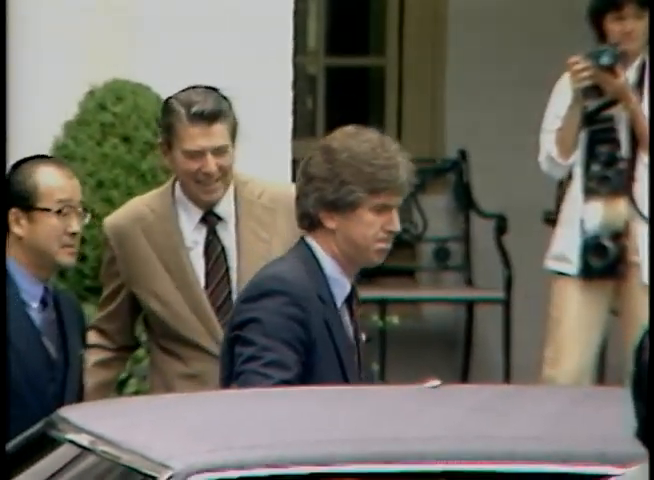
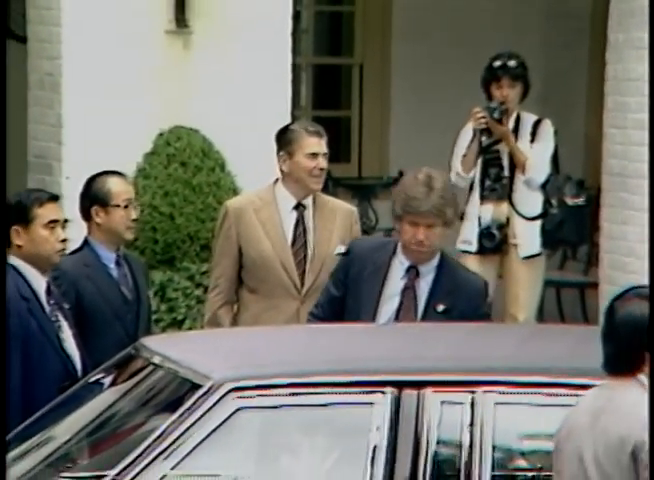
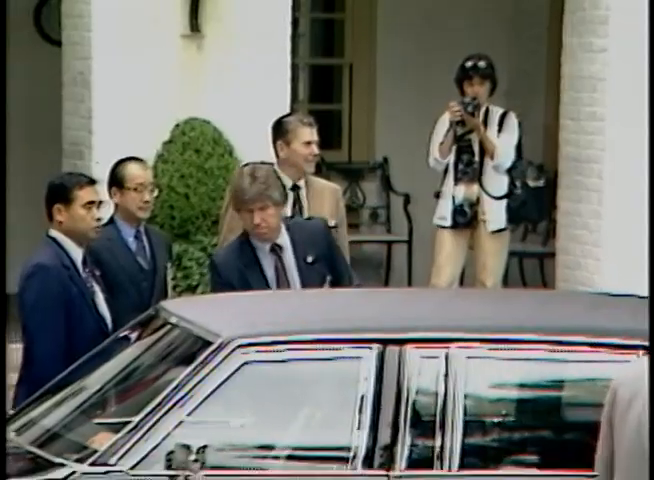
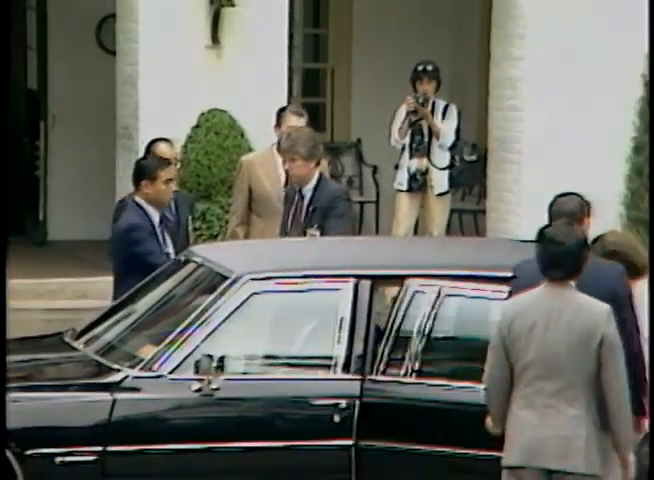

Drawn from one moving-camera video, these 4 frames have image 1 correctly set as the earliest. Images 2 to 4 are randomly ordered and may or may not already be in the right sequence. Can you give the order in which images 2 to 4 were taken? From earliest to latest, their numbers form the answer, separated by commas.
2, 3, 4
